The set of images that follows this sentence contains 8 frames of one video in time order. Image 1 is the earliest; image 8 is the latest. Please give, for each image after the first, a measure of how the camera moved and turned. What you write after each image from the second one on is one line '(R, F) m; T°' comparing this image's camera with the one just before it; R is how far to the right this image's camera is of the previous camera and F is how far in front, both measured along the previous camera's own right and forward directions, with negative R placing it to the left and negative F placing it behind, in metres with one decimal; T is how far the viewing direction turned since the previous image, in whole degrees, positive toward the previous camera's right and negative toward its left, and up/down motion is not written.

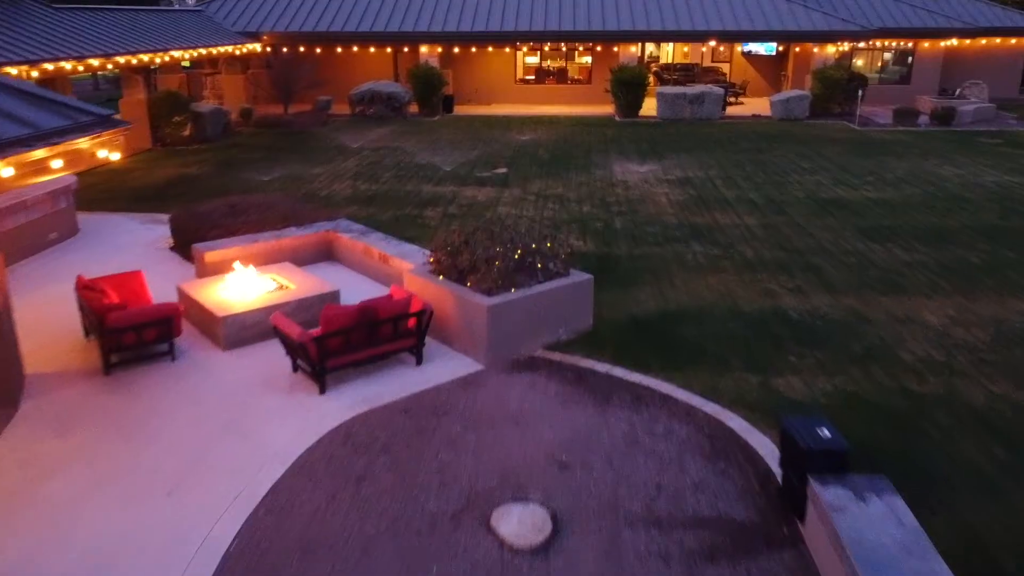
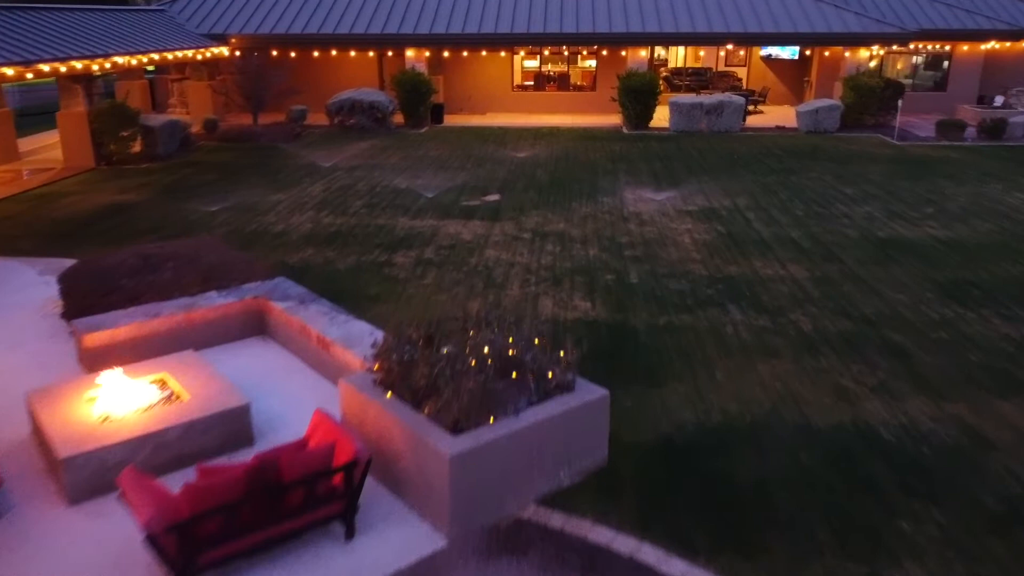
(+0.1, +2.3) m; 0°
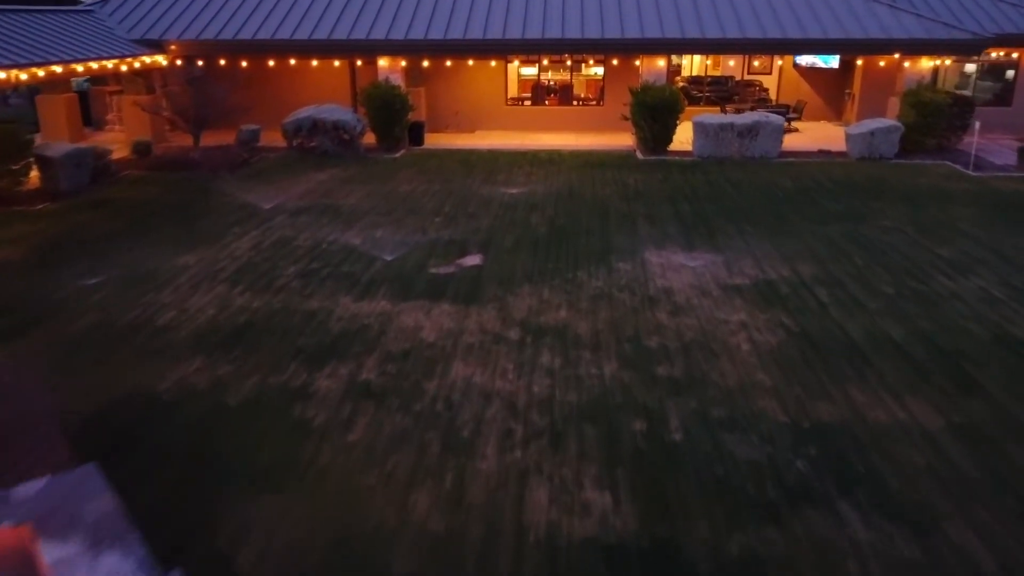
(+0.2, +3.3) m; 0°
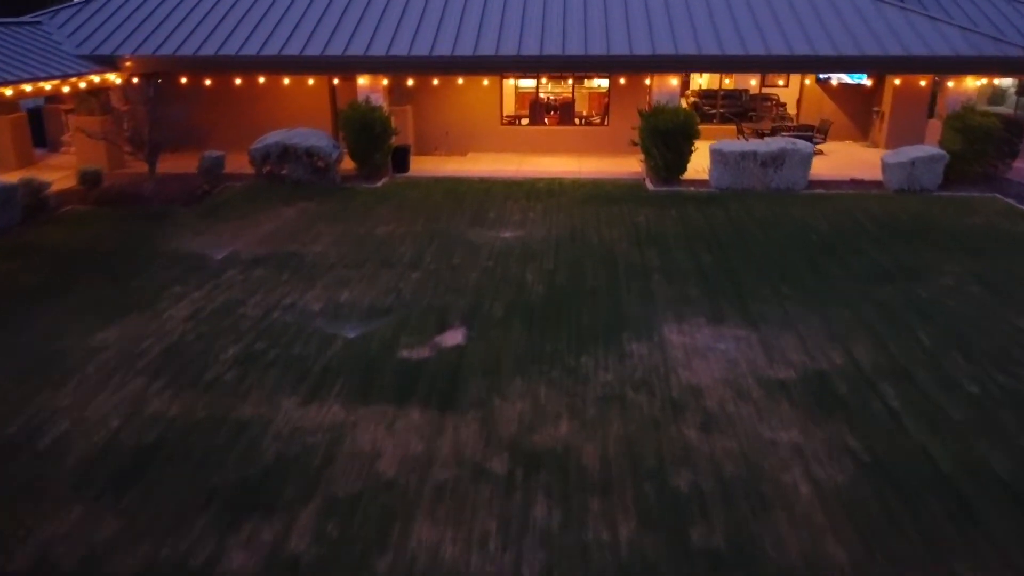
(+0.1, +1.9) m; 0°
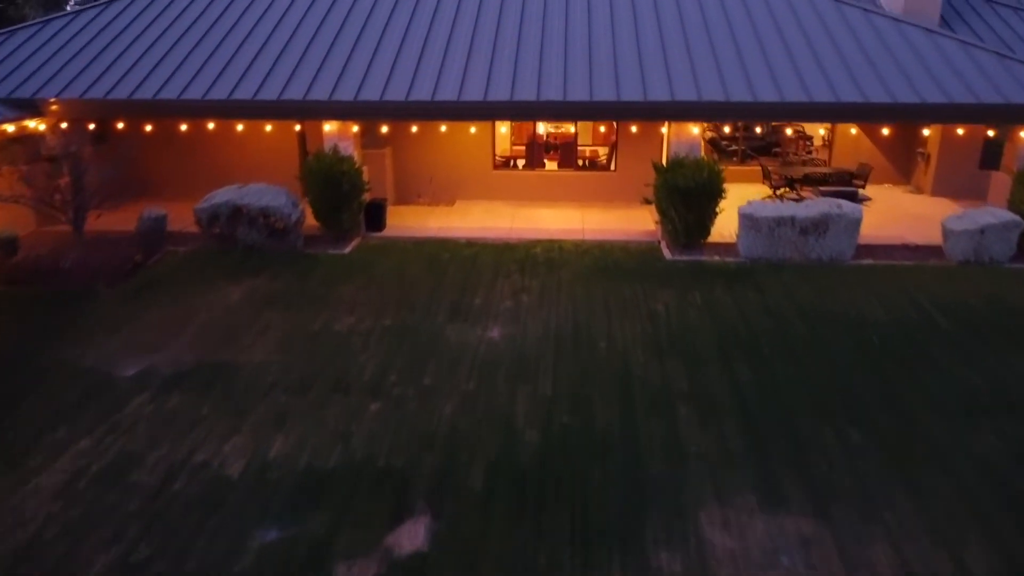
(+0.1, +2.3) m; 0°
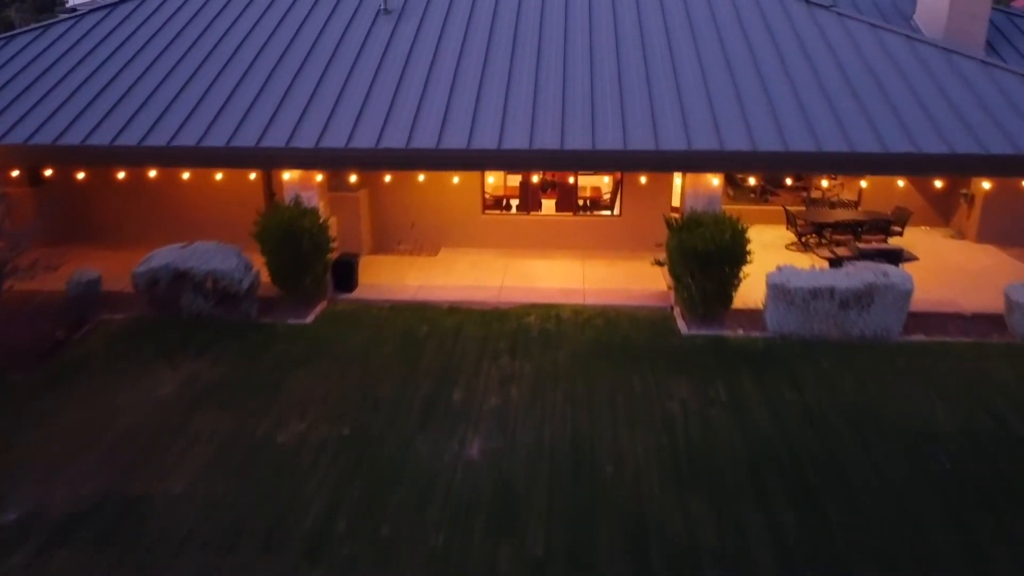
(+0.2, +1.8) m; 0°
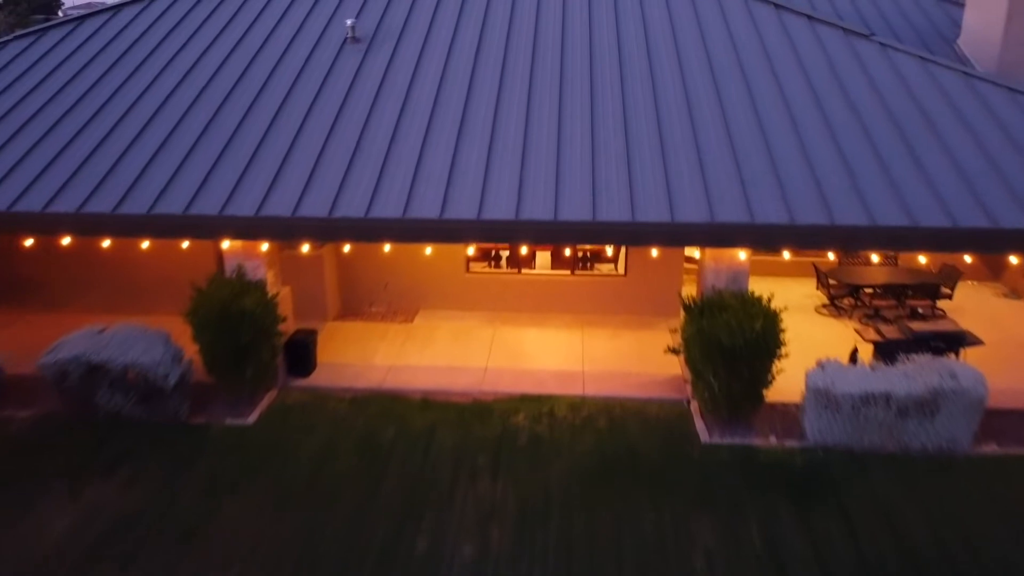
(+0.2, +1.9) m; 0°
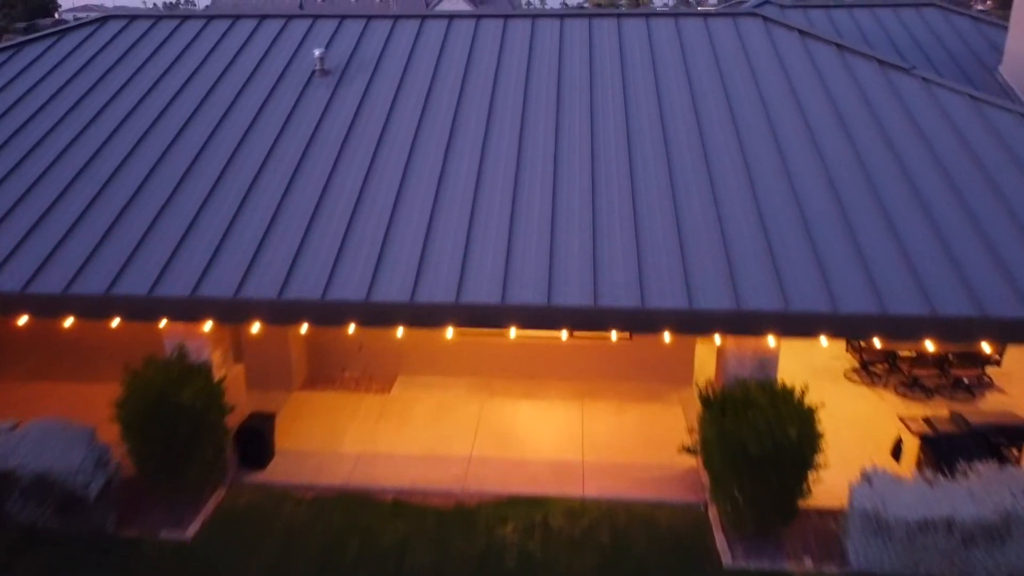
(+0.1, +1.4) m; 0°
